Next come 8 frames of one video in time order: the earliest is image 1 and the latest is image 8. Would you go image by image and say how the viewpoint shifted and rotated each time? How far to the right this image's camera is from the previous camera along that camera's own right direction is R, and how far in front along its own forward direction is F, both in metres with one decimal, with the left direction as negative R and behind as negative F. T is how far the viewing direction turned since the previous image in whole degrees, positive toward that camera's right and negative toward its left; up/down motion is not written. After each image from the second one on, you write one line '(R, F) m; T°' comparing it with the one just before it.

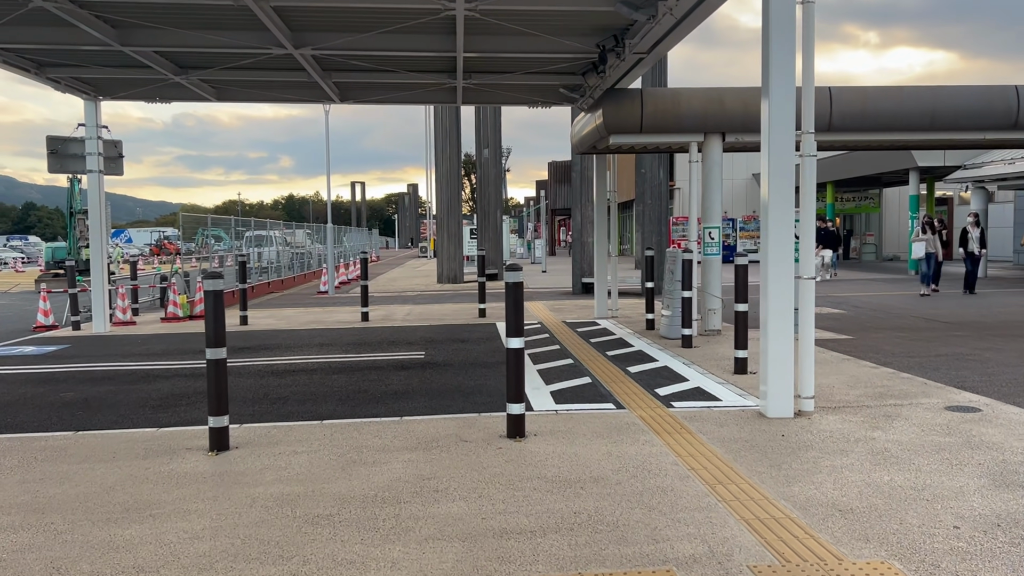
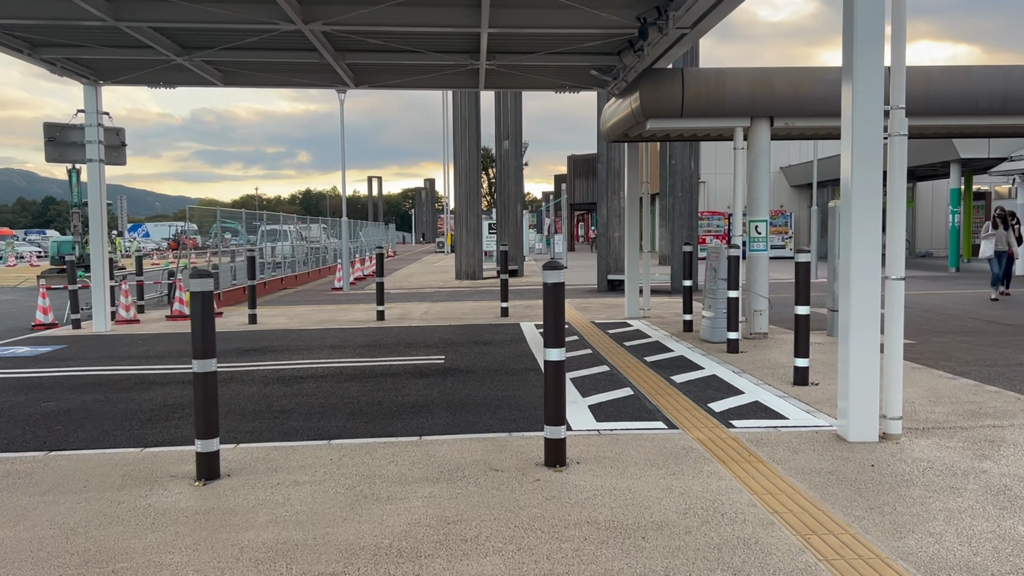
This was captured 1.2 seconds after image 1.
(-0.1, +0.8) m; -1°
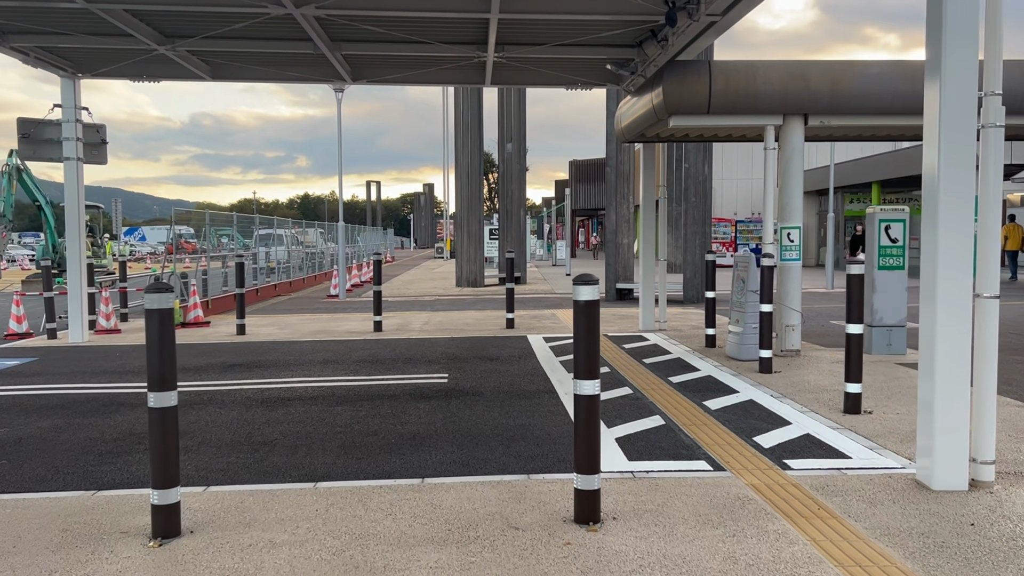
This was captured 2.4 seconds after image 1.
(-0.1, +0.8) m; 0°
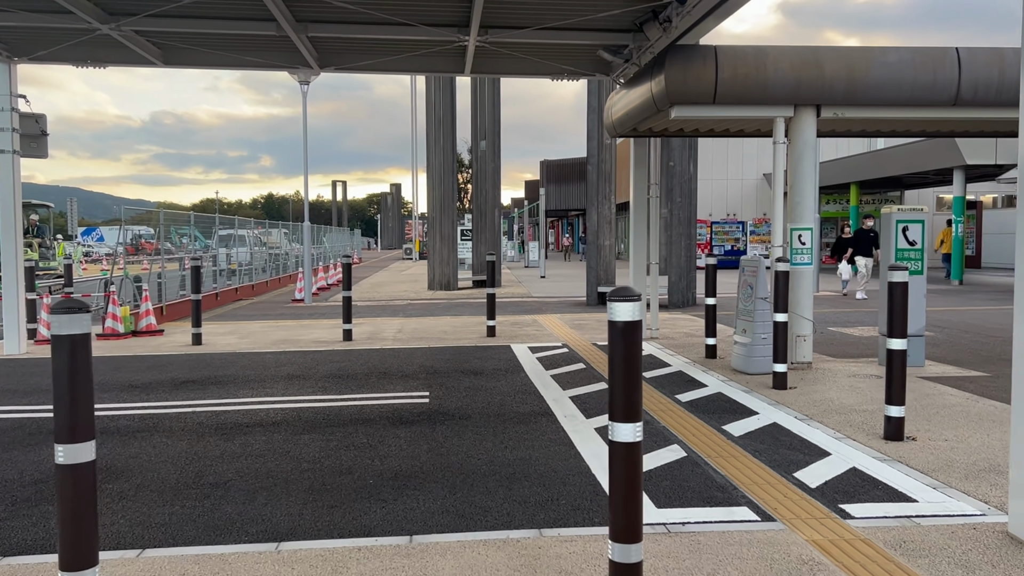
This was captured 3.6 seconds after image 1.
(-0.2, +0.9) m; +2°
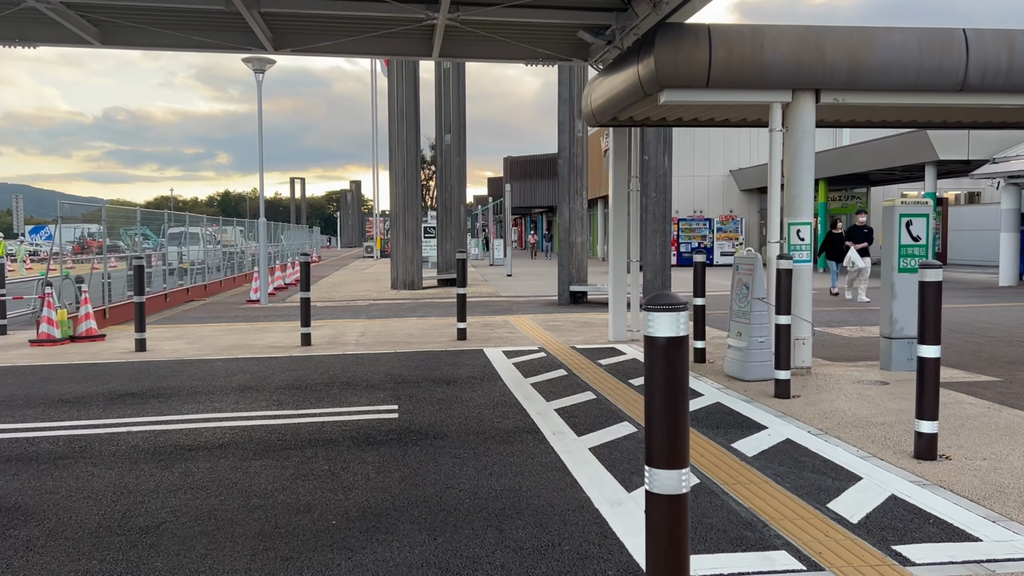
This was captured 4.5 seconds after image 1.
(-0.1, +0.7) m; +3°
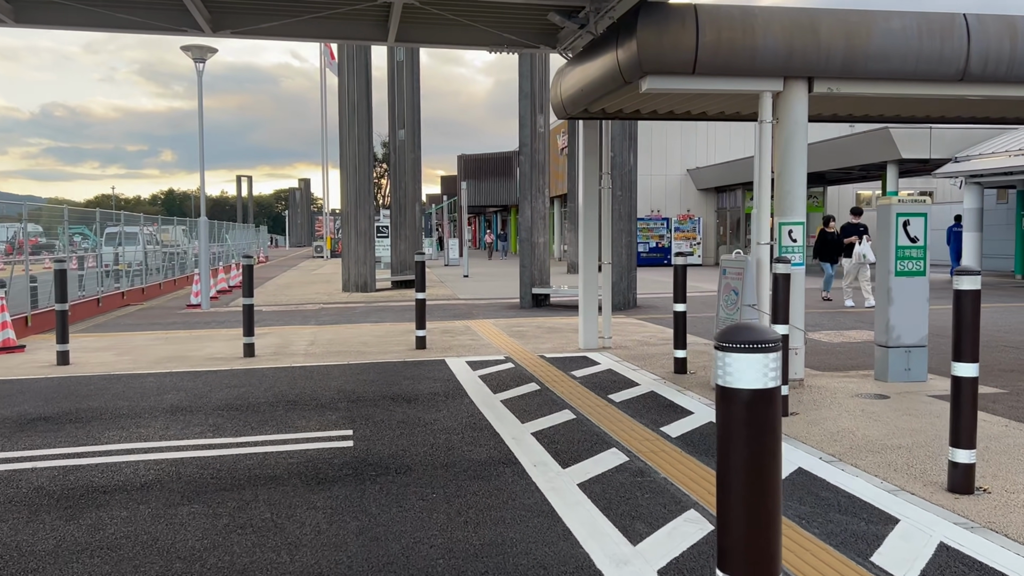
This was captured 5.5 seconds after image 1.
(-0.1, +0.7) m; +3°
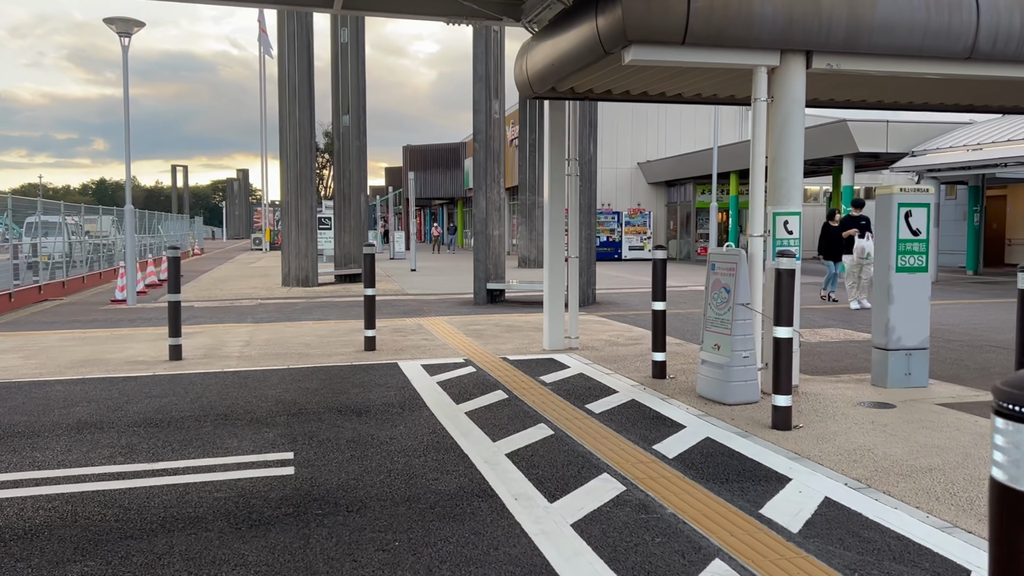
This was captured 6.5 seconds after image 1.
(-0.2, +0.8) m; +4°
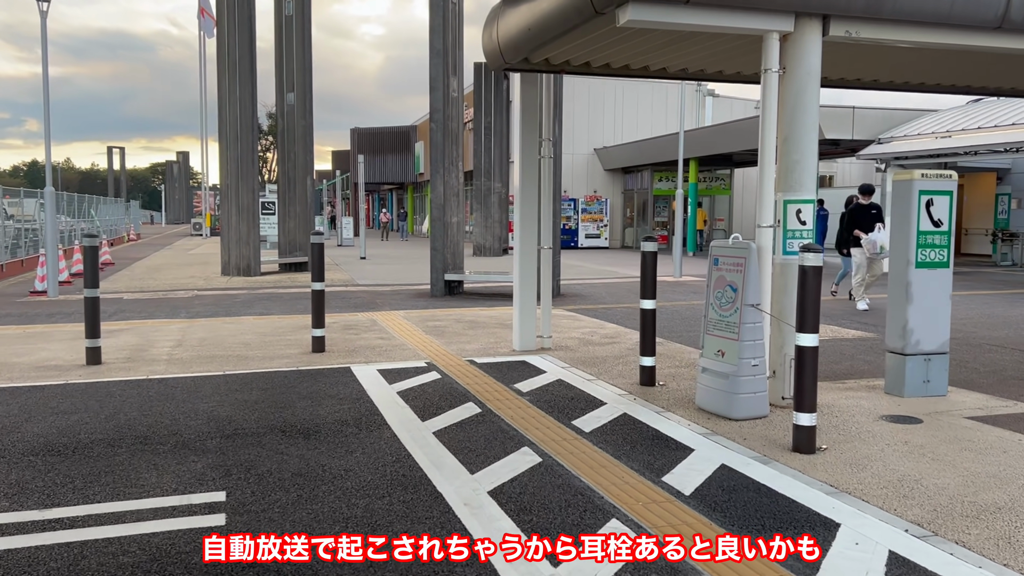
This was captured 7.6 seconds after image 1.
(-0.2, +0.9) m; +4°
